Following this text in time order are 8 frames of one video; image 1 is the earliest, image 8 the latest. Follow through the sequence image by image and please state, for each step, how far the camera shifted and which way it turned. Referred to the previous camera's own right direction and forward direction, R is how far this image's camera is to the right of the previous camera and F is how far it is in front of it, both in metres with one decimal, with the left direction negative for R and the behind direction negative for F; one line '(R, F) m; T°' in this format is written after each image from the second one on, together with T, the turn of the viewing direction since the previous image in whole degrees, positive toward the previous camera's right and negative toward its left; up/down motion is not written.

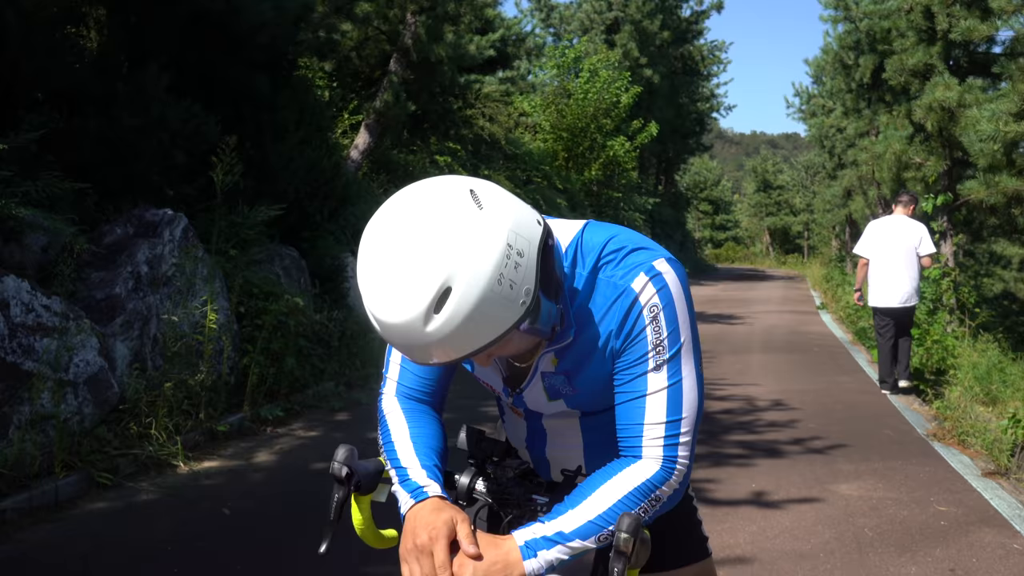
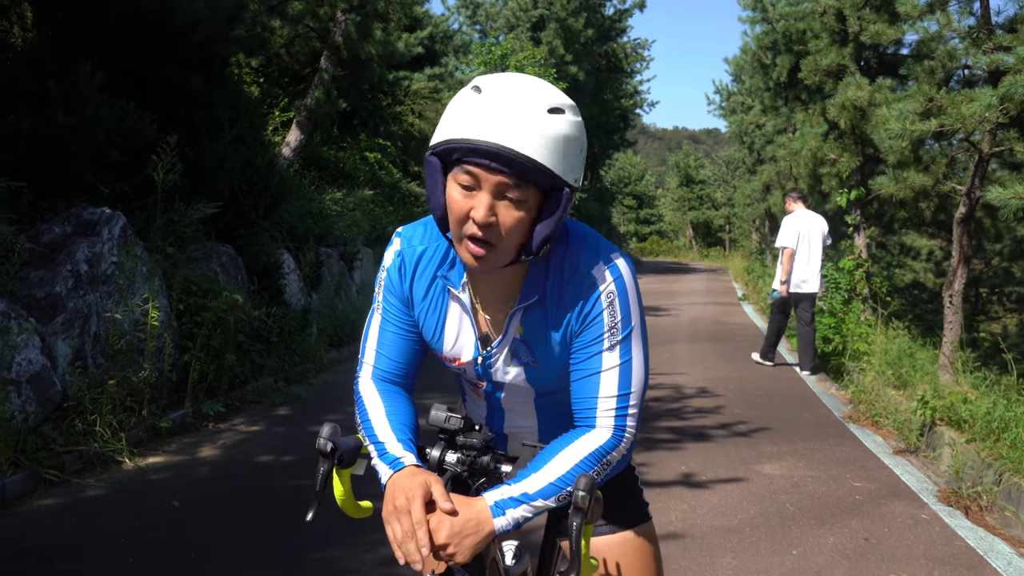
(-0.1, -0.2) m; +4°
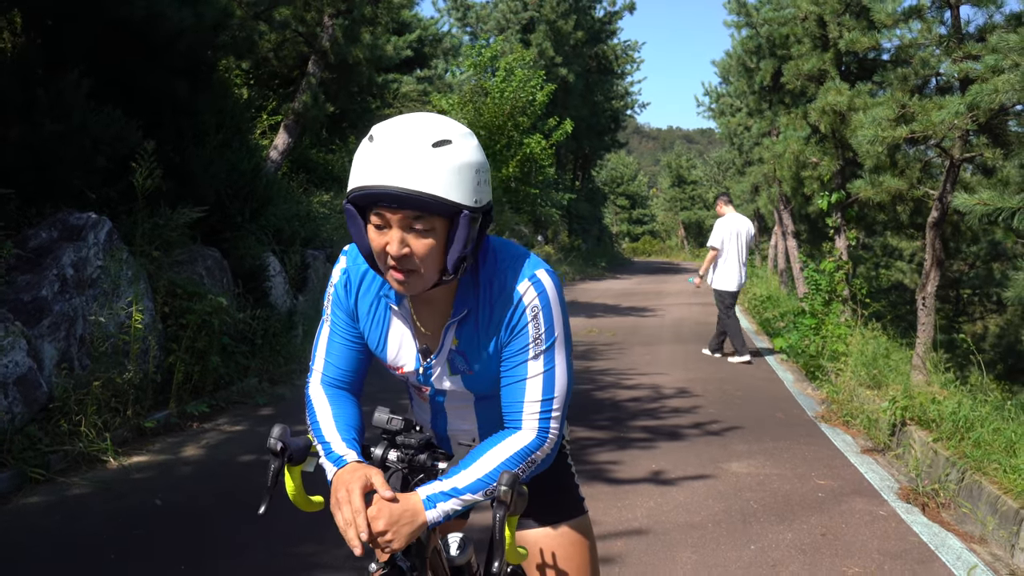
(+0.1, -0.2) m; 0°
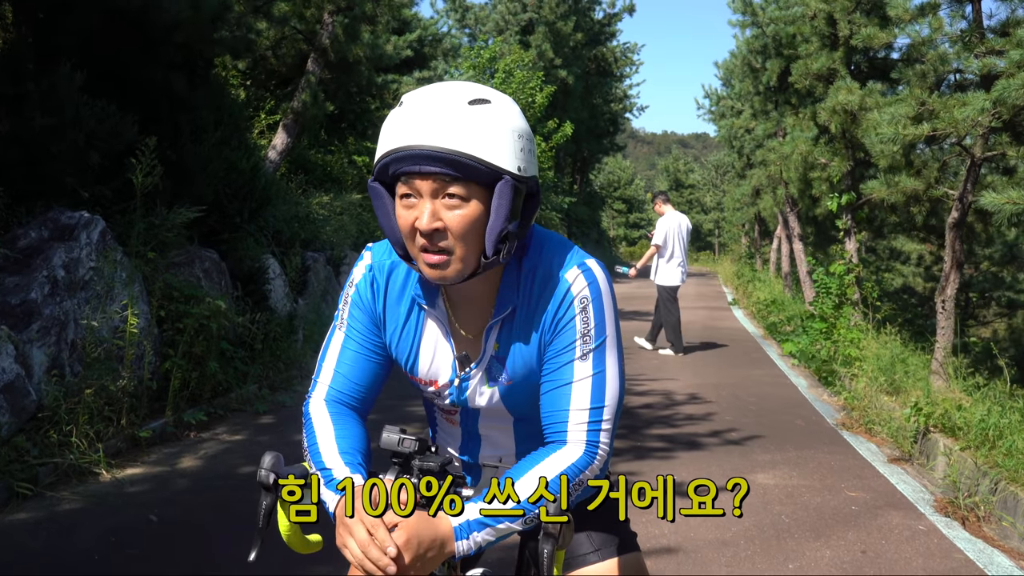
(-0.1, +0.3) m; 0°
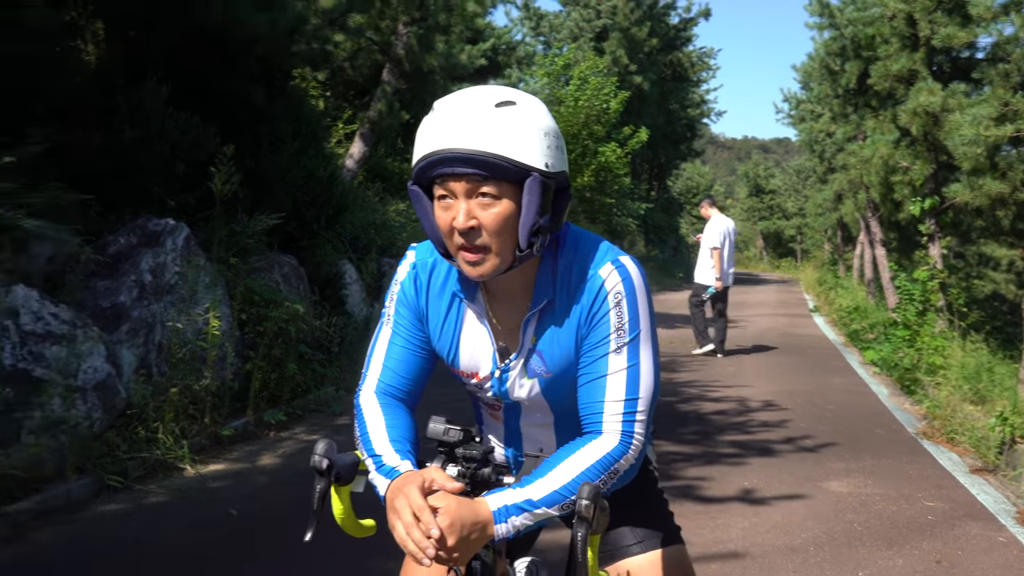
(+0.1, -0.1) m; -5°
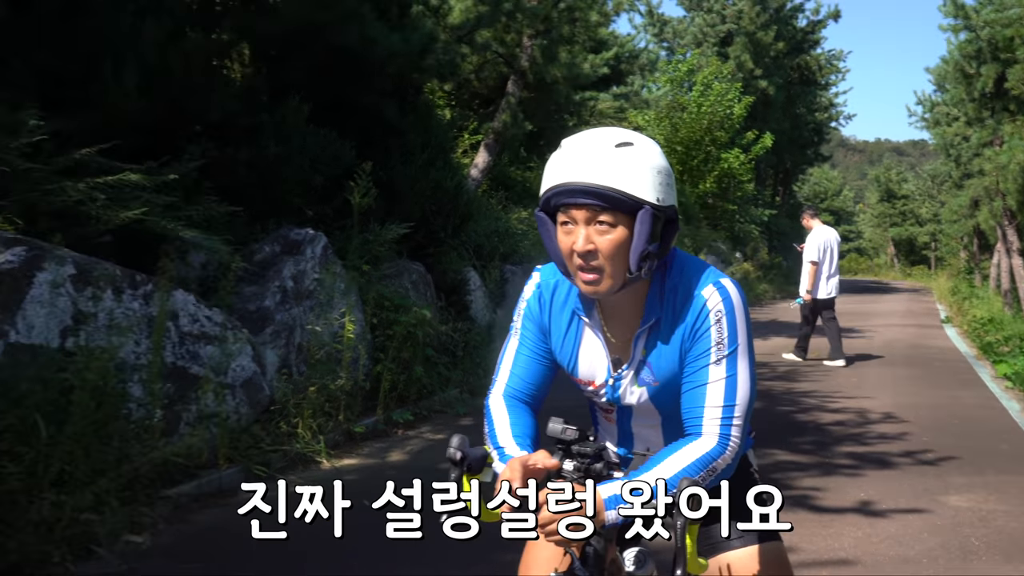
(0.0, -0.3) m; -7°
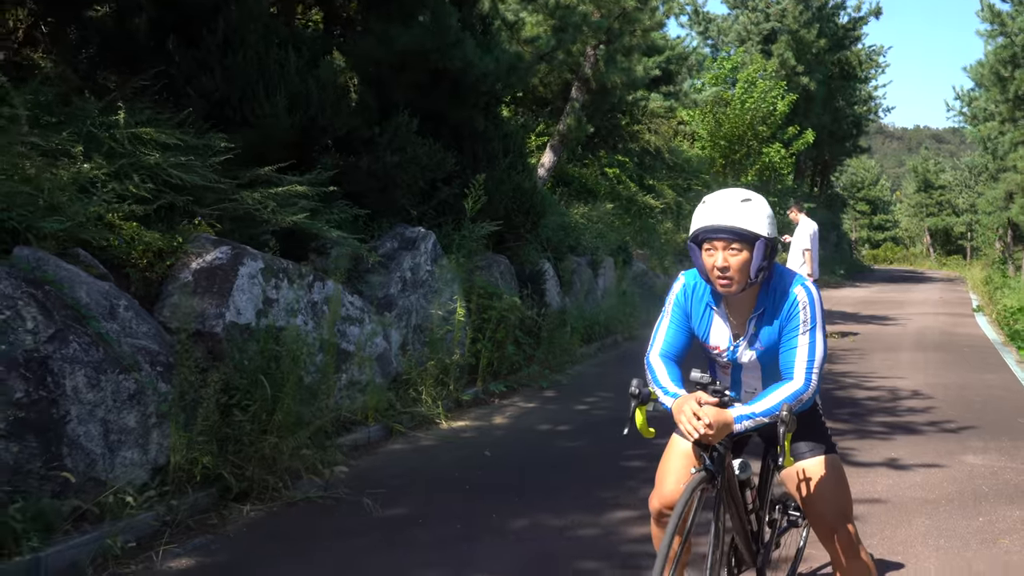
(-0.4, -1.3) m; -2°
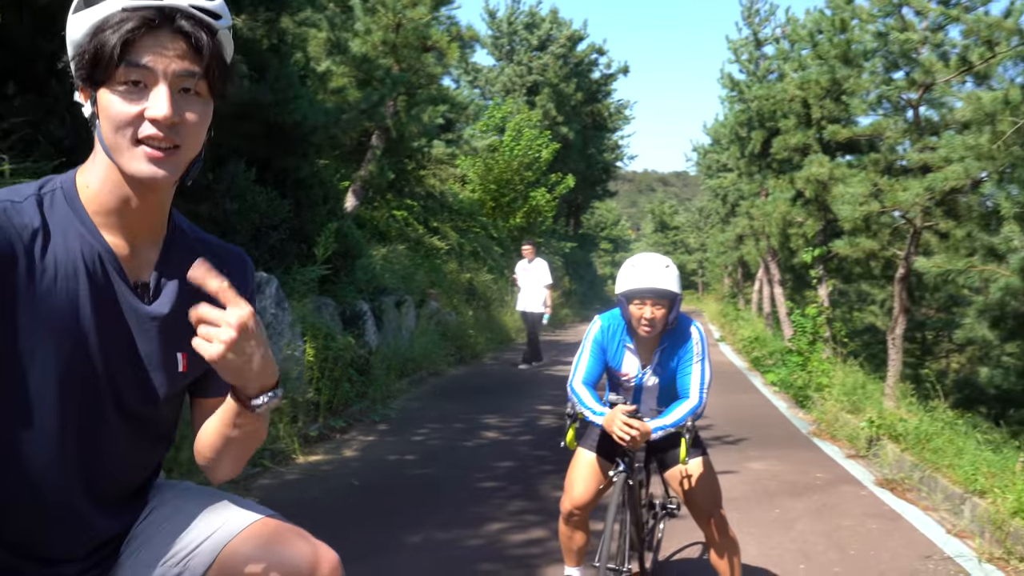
(-0.9, -0.7) m; +15°
